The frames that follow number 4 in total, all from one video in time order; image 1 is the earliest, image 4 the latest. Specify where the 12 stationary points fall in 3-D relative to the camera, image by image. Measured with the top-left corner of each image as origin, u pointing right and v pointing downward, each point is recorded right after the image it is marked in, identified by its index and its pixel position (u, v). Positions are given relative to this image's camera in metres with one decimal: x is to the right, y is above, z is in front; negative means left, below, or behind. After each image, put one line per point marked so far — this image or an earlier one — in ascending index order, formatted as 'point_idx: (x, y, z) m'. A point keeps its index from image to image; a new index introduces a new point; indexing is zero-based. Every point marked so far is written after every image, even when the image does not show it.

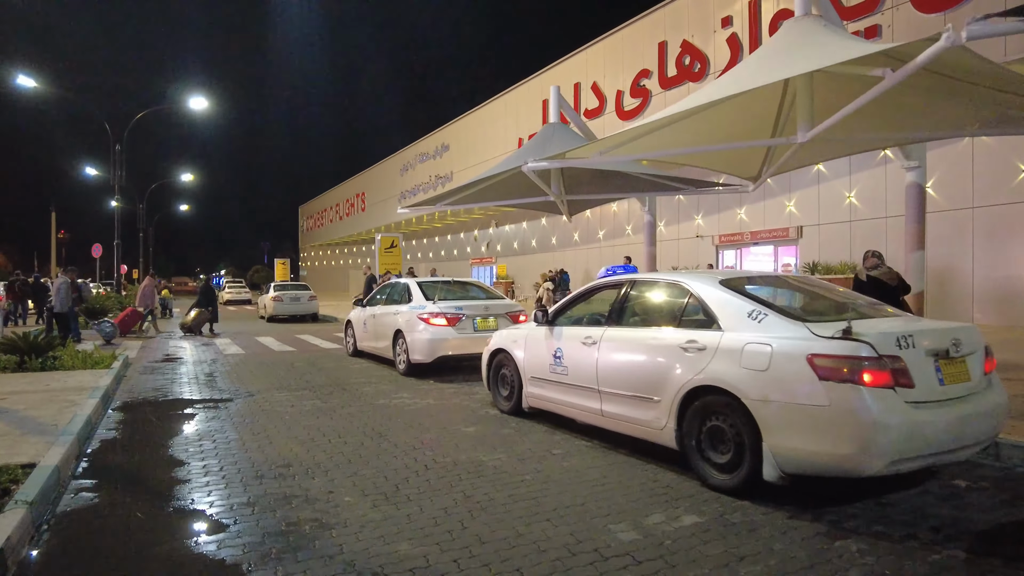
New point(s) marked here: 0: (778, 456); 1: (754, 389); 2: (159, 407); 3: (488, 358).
0: (+1.9, -1.2, +4.6) m
1: (+1.7, -0.7, +4.7) m
2: (-4.5, -1.6, +8.5) m
3: (-0.3, -0.9, +8.2) m
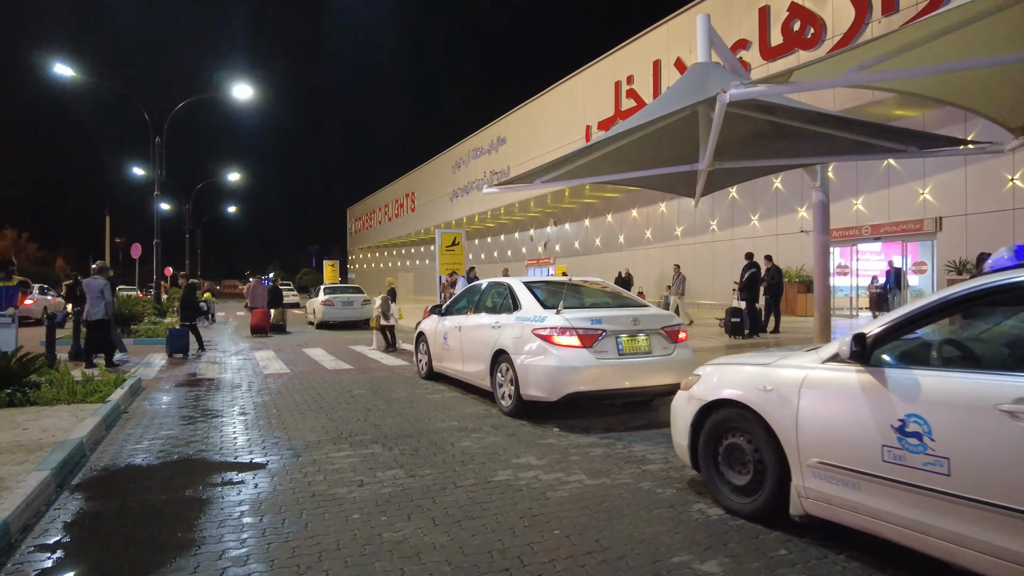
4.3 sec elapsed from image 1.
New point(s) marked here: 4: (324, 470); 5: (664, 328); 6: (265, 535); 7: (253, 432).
0: (+3.2, -1.2, +1.0) m
1: (+3.1, -0.7, +1.1) m
2: (-2.9, -1.6, +5.3) m
3: (+1.3, -0.9, +4.7) m
4: (-1.6, -1.6, +5.6) m
5: (+1.7, -0.5, +7.4) m
6: (-1.6, -1.6, +4.2) m
7: (-2.9, -1.6, +7.3) m
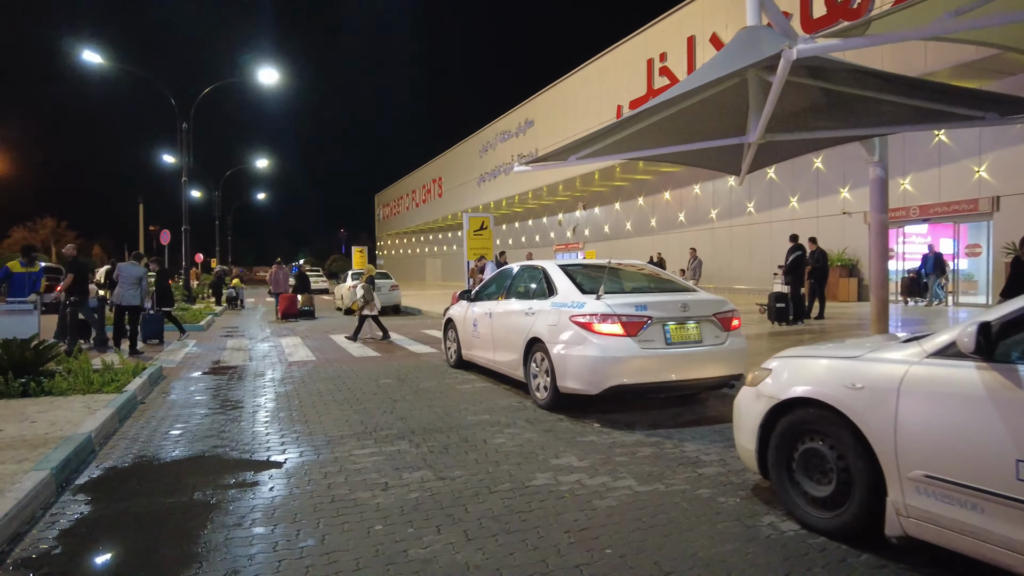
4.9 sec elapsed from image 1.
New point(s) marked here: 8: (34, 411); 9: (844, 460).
0: (+3.4, -1.1, +0.3) m
1: (+3.2, -0.7, +0.4) m
2: (-2.6, -1.4, +4.9) m
3: (+1.6, -0.8, +4.1) m
4: (-1.3, -1.4, +5.2) m
5: (+2.1, -0.3, +6.8) m
6: (-1.3, -1.5, +3.7) m
7: (-2.5, -1.4, +6.9) m
8: (-4.7, -1.2, +6.5) m
9: (+1.9, -1.0, +3.7) m
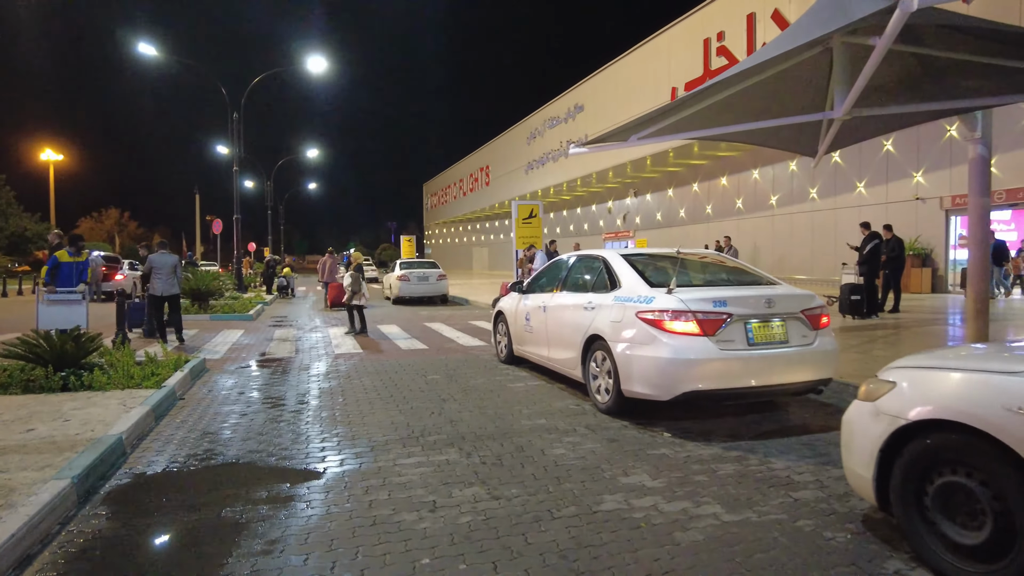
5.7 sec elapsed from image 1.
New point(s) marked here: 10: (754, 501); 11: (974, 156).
0: (+3.4, -1.2, -0.5) m
1: (+3.3, -0.7, -0.4) m
2: (-2.2, -1.4, +4.5) m
3: (+2.0, -0.7, +3.4) m
4: (-0.9, -1.4, +4.6) m
5: (+2.6, -0.2, +6.0) m
6: (-1.0, -1.4, +3.2) m
7: (-1.9, -1.3, +6.4) m
8: (-4.2, -1.1, +6.2) m
9: (+2.2, -0.9, +2.9) m
10: (+1.6, -1.4, +4.2) m
11: (+6.3, +1.8, +8.9) m
